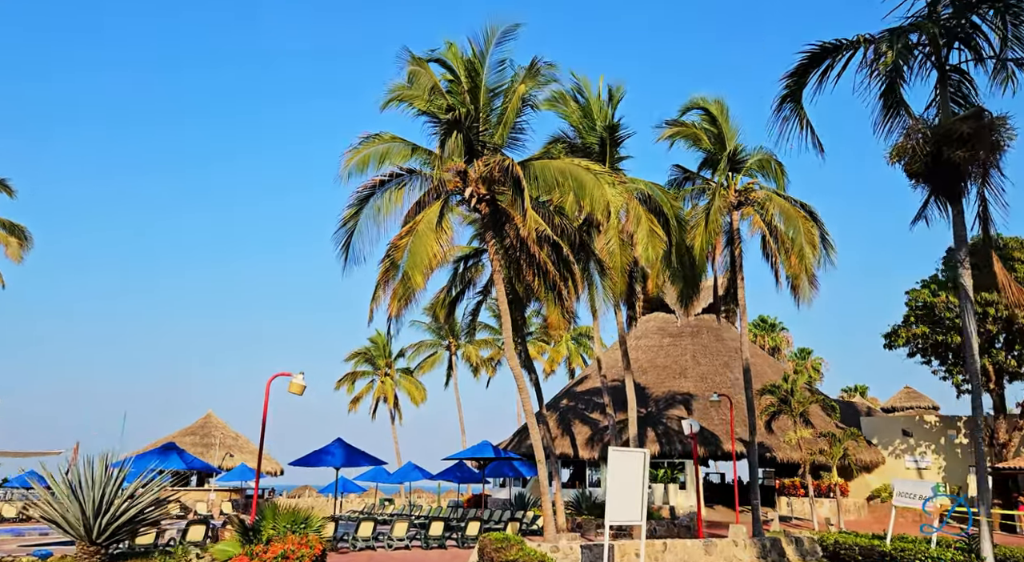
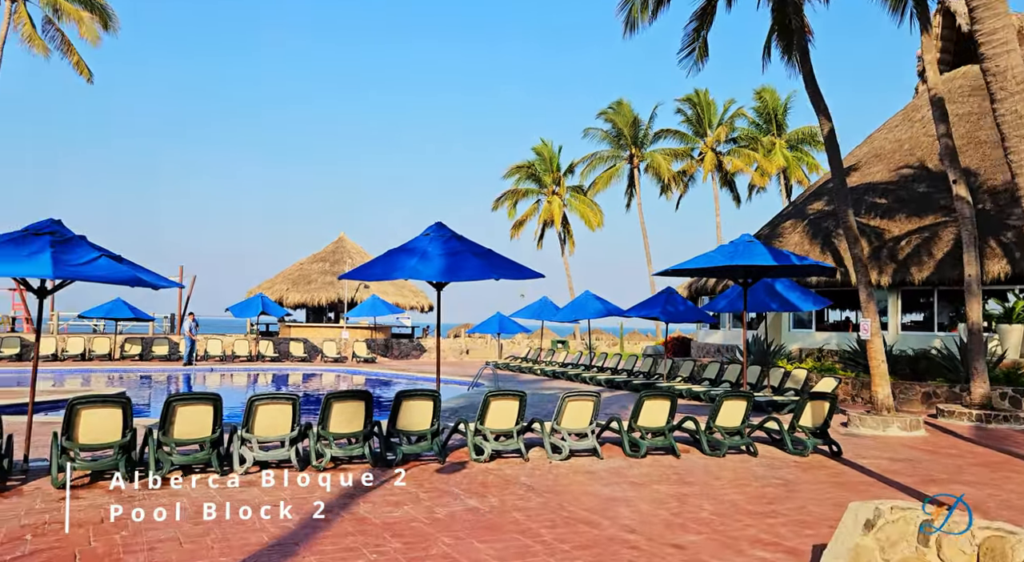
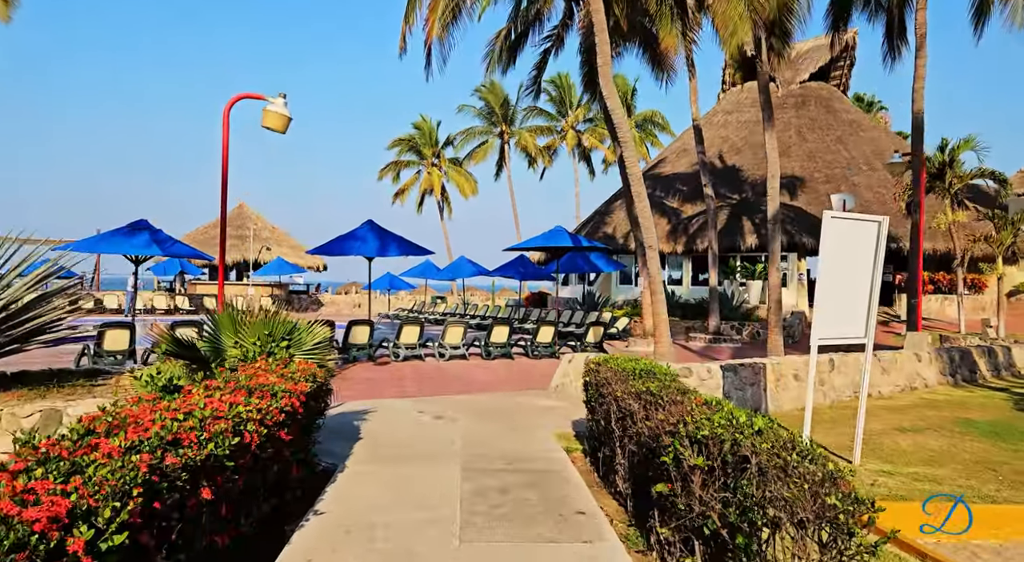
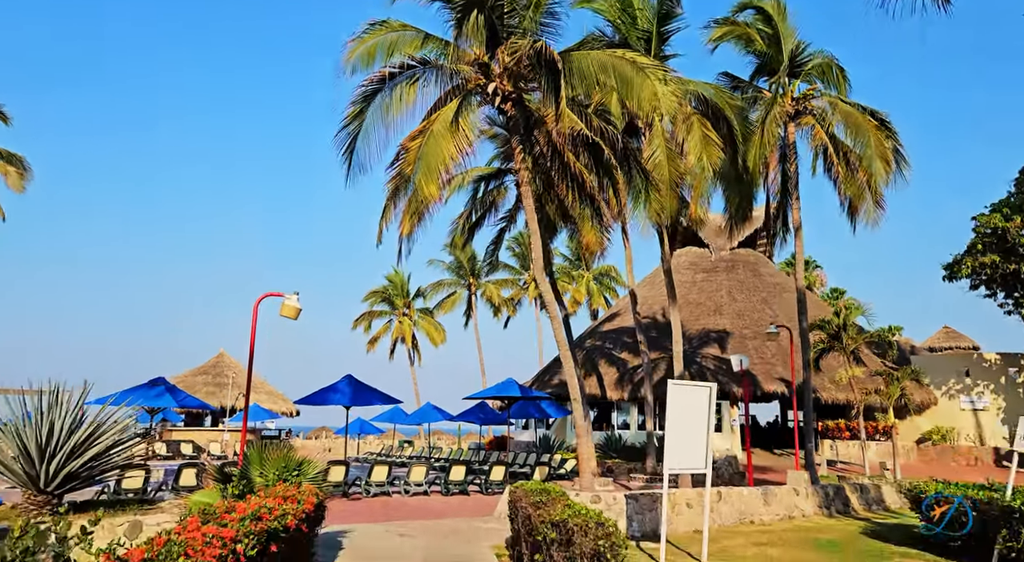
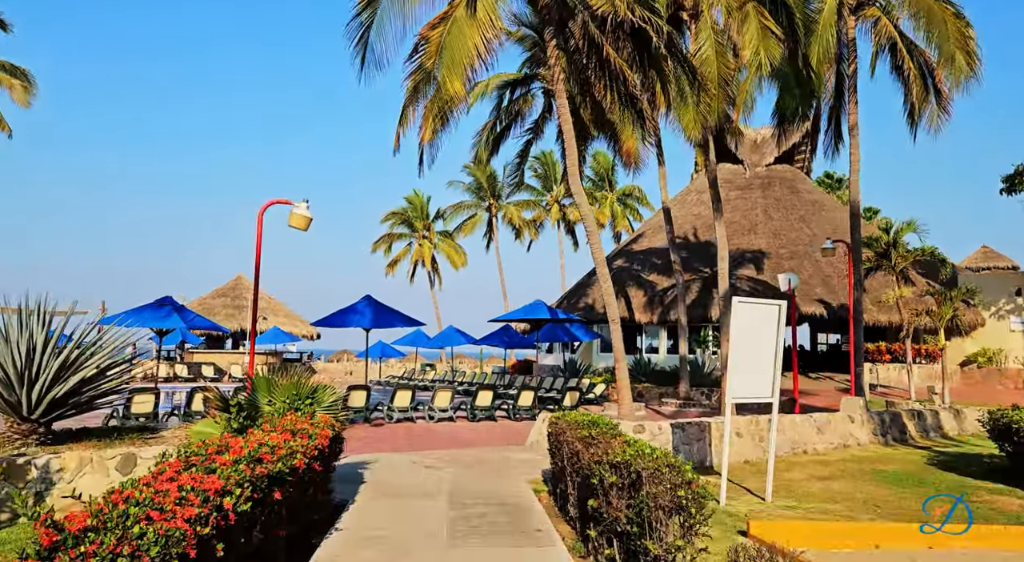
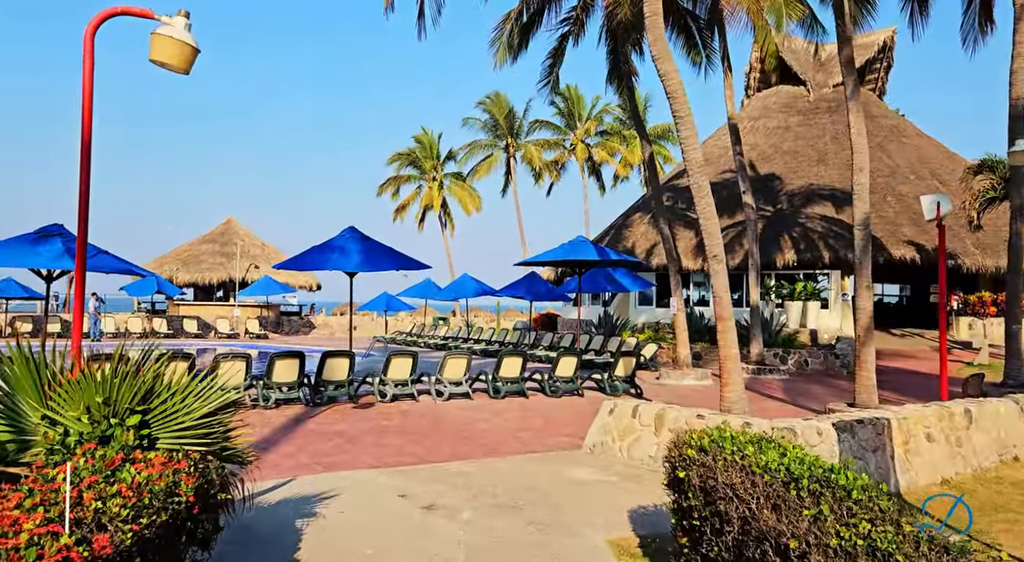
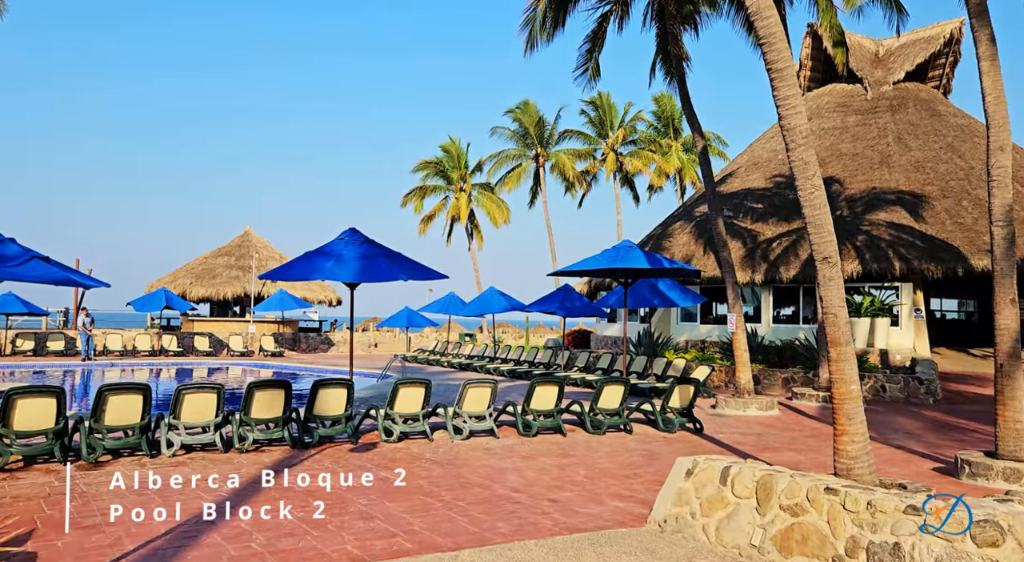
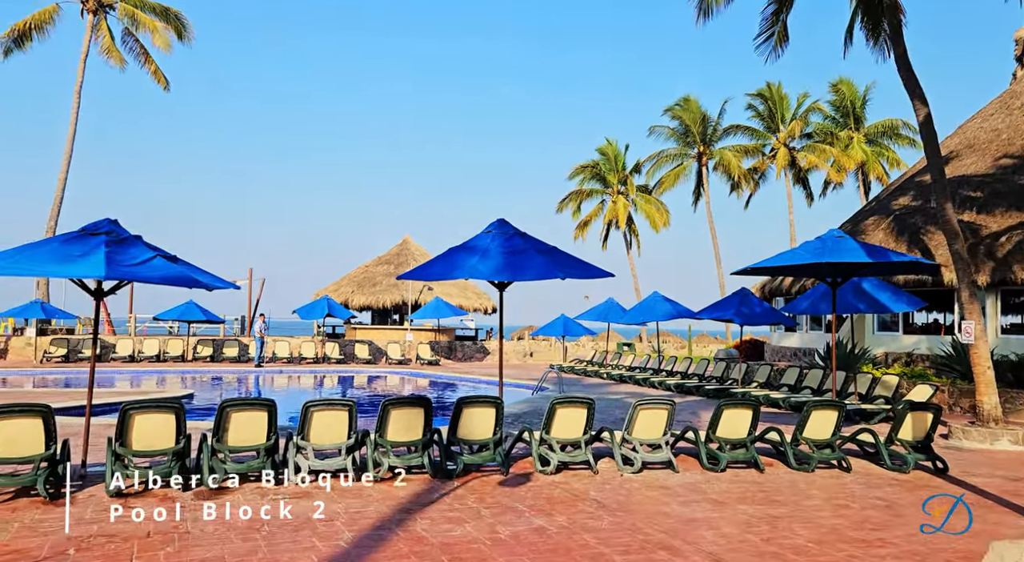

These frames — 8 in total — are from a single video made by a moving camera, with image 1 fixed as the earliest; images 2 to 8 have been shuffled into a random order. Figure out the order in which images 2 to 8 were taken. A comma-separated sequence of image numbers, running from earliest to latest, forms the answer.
4, 5, 3, 6, 7, 2, 8
